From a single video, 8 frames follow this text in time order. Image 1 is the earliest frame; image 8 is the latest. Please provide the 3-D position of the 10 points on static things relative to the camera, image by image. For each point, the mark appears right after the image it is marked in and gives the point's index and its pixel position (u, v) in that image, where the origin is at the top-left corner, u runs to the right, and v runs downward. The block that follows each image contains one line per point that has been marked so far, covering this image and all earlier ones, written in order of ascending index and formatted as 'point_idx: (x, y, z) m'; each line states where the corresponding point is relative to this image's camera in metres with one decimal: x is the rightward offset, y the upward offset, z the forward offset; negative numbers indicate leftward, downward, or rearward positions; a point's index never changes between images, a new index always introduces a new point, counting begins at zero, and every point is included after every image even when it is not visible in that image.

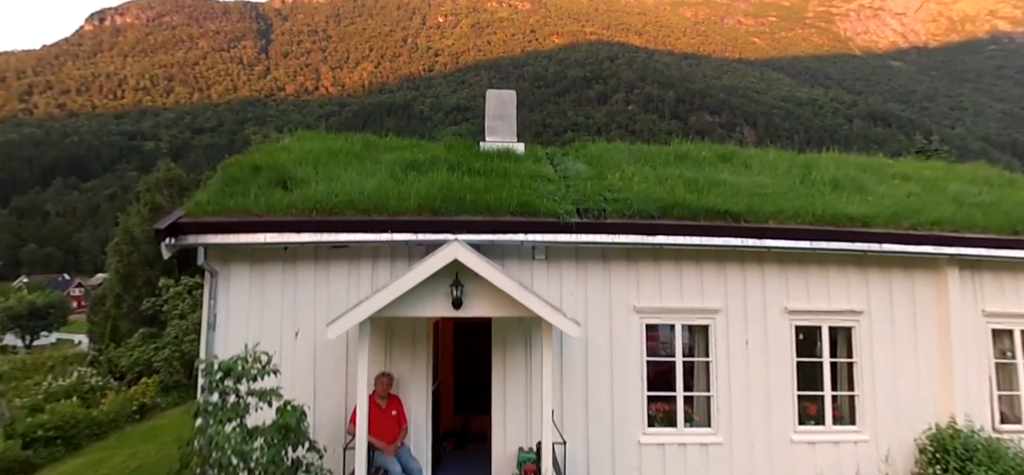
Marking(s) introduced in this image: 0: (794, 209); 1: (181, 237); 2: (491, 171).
0: (+2.6, +0.3, +5.5) m
1: (-2.8, 0.0, +5.0) m
2: (-0.2, +0.7, +6.4) m
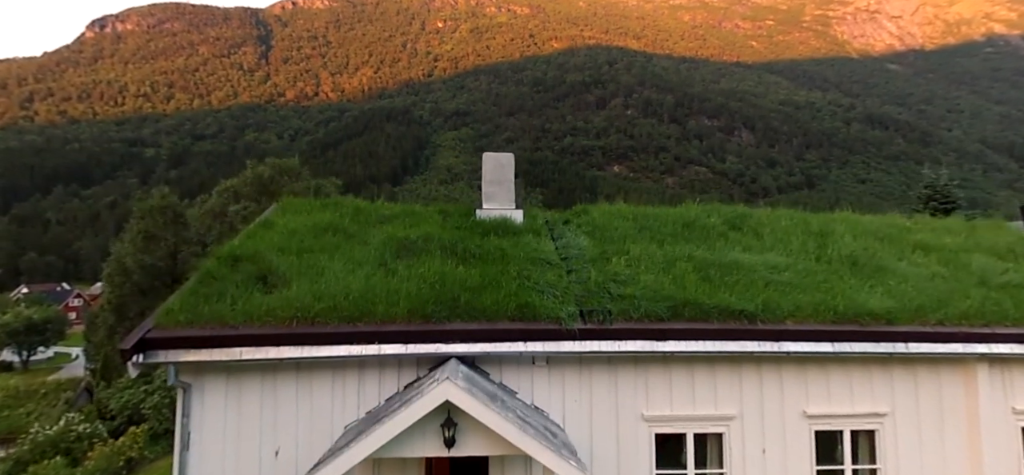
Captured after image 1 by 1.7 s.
0: (+2.6, -0.6, +5.1) m
1: (-2.8, -0.9, +4.6) m
2: (-0.2, -0.2, +6.0) m
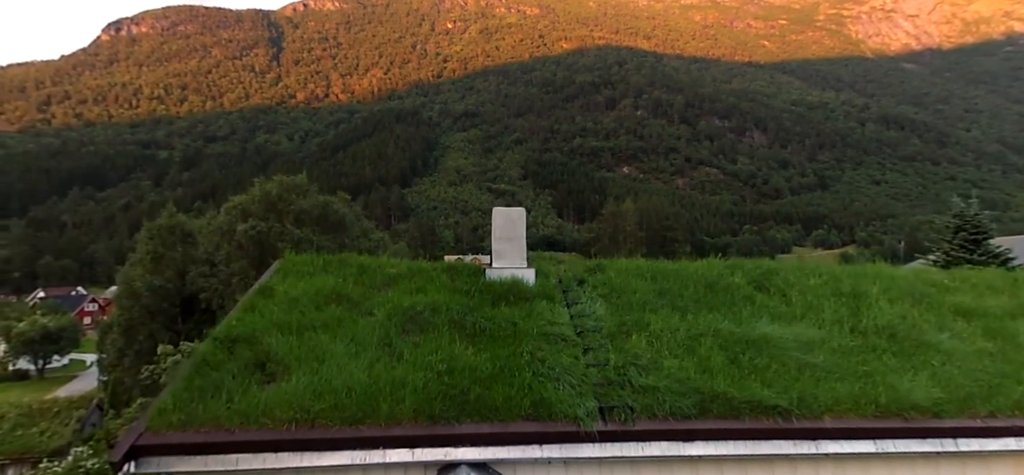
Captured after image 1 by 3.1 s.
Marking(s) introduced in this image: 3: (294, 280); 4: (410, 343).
0: (+2.7, -1.2, +4.7) m
1: (-2.7, -1.6, +4.3) m
2: (-0.1, -0.9, +5.7) m
3: (-2.5, -0.5, +6.9) m
4: (-0.9, -1.0, +5.4) m
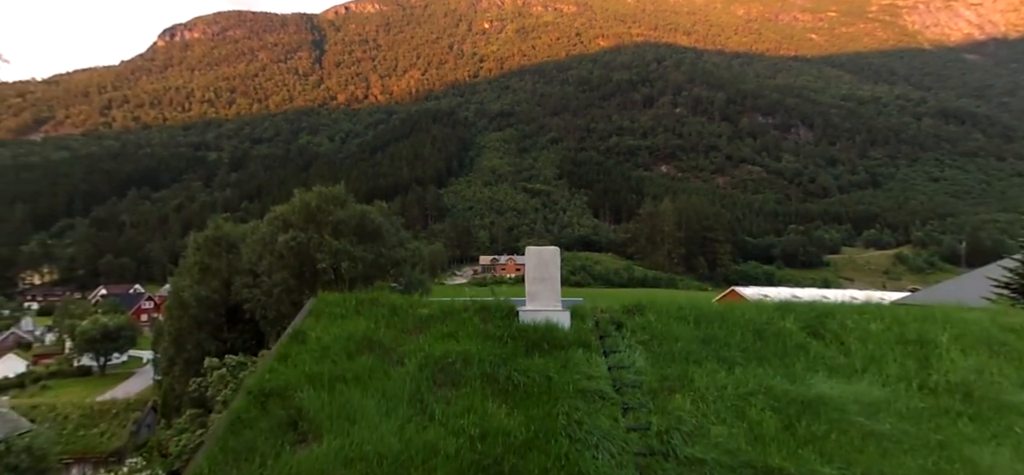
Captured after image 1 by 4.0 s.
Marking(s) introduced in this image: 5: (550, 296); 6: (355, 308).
0: (+3.0, -1.7, +4.3) m
1: (-2.5, -2.1, +4.2) m
2: (+0.2, -1.3, +5.4) m
3: (-2.1, -1.0, +6.7) m
4: (-0.6, -1.4, +5.2) m
5: (+0.4, -0.6, +6.6) m
6: (-1.9, -0.8, +7.2) m
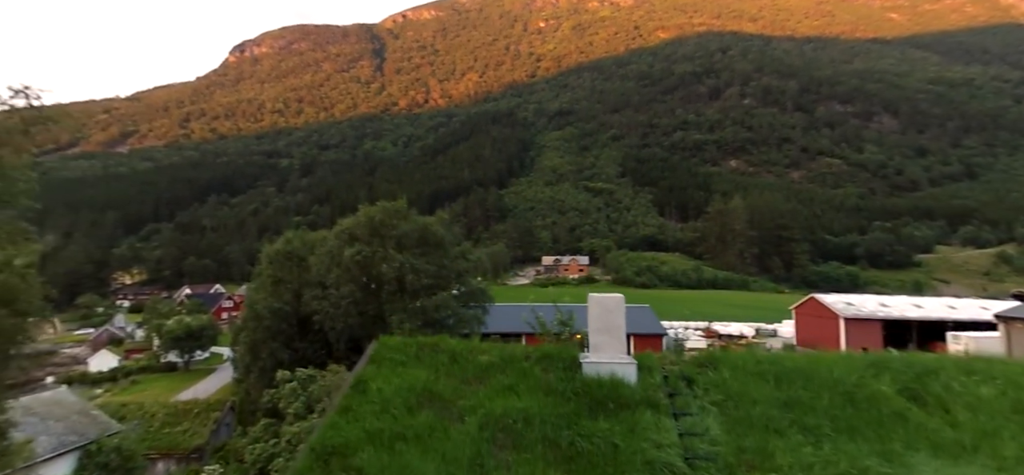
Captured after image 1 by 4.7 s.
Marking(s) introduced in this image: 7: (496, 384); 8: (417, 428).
0: (+3.4, -2.1, +3.7) m
1: (-2.0, -2.7, +4.2) m
2: (+0.7, -1.8, +5.1) m
3: (-1.4, -1.5, +6.6) m
4: (-0.1, -1.9, +5.0) m
5: (+1.0, -1.1, +6.2) m
6: (-1.2, -1.4, +7.1) m
7: (-0.2, -1.5, +6.3) m
8: (-0.9, -1.8, +5.6) m
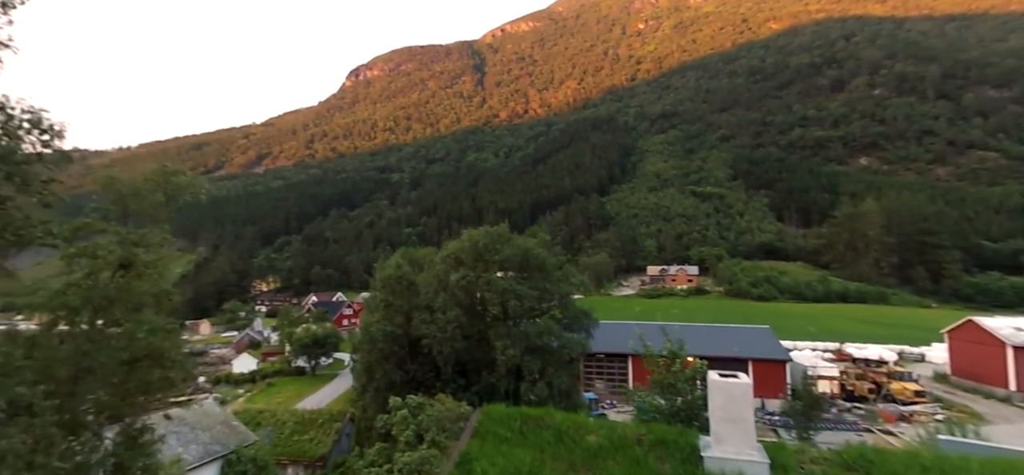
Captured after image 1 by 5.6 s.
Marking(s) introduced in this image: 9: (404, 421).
0: (+3.9, -2.8, +2.4) m
1: (-1.3, -3.4, +3.8) m
2: (+1.5, -2.5, +4.2) m
3: (-0.3, -2.3, +6.2) m
4: (+0.7, -2.7, +4.3) m
5: (+2.0, -1.8, +5.4) m
6: (0.0, -2.1, +6.6) m
7: (+0.8, -2.3, +5.6) m
8: (0.0, -2.5, +5.0) m
9: (-3.1, -5.4, +17.5) m
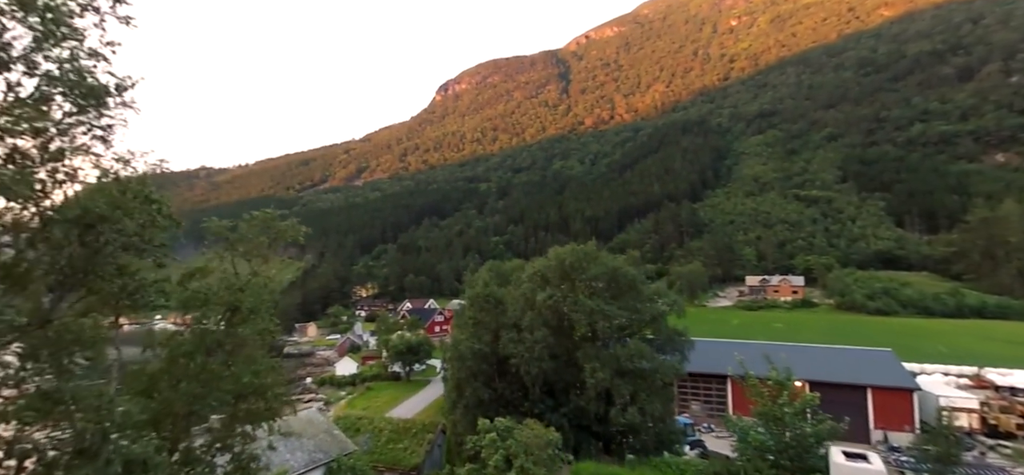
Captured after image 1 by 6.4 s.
0: (+4.1, -3.1, +1.0) m
1: (-0.8, -3.9, +3.2) m
2: (+2.0, -3.0, +3.2) m
3: (+0.5, -2.8, +5.3) m
4: (+1.2, -3.1, +3.3) m
5: (+2.7, -2.2, +4.2) m
6: (+0.9, -2.6, +5.7) m
7: (+1.6, -2.7, +4.6) m
8: (+0.7, -3.0, +4.2) m
9: (-0.6, -6.0, +16.9) m
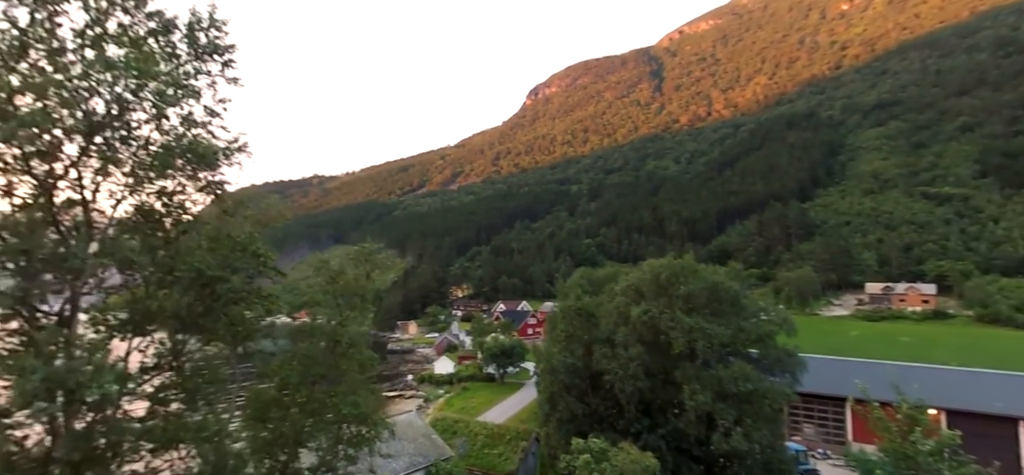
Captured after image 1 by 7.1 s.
0: (+4.1, -3.6, -0.4) m
1: (-0.4, -4.5, +2.5) m
2: (+2.3, -3.5, +2.1) m
3: (+1.2, -3.3, +4.5) m
4: (+1.6, -3.7, +2.4) m
5: (+3.1, -2.8, +3.0) m
6: (+1.6, -3.2, +4.8) m
7: (+2.1, -3.3, +3.6) m
8: (+1.1, -3.6, +3.3) m
9: (+2.0, -6.6, +16.1) m
